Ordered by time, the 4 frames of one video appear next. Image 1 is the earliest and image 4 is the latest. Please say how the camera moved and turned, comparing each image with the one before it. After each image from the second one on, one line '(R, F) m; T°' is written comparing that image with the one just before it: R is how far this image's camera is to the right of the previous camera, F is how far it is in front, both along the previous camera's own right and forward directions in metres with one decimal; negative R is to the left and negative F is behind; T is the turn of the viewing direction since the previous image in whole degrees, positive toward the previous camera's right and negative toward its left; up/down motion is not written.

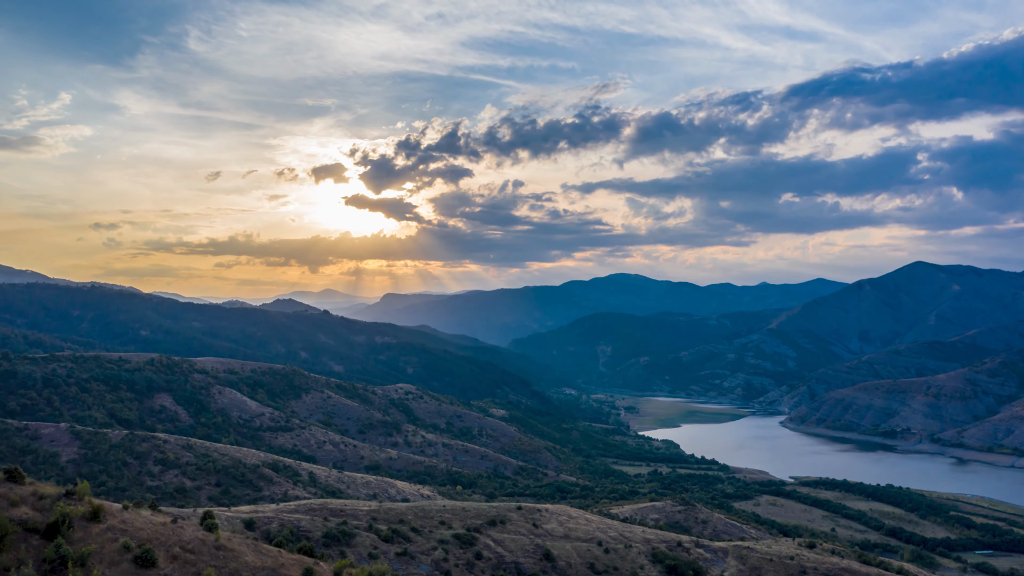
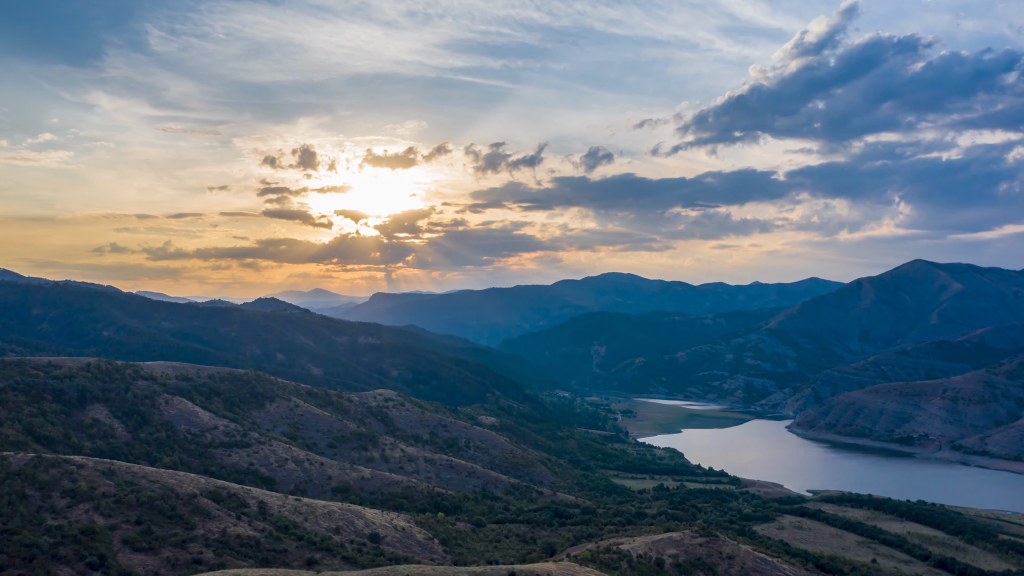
(+0.1, +7.8) m; +1°
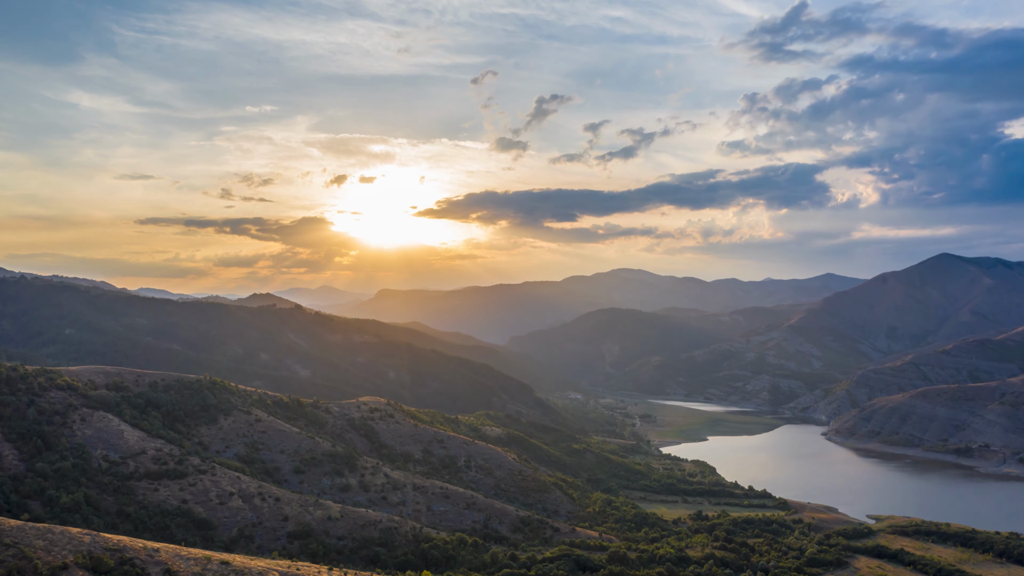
(-0.2, +11.7) m; -1°
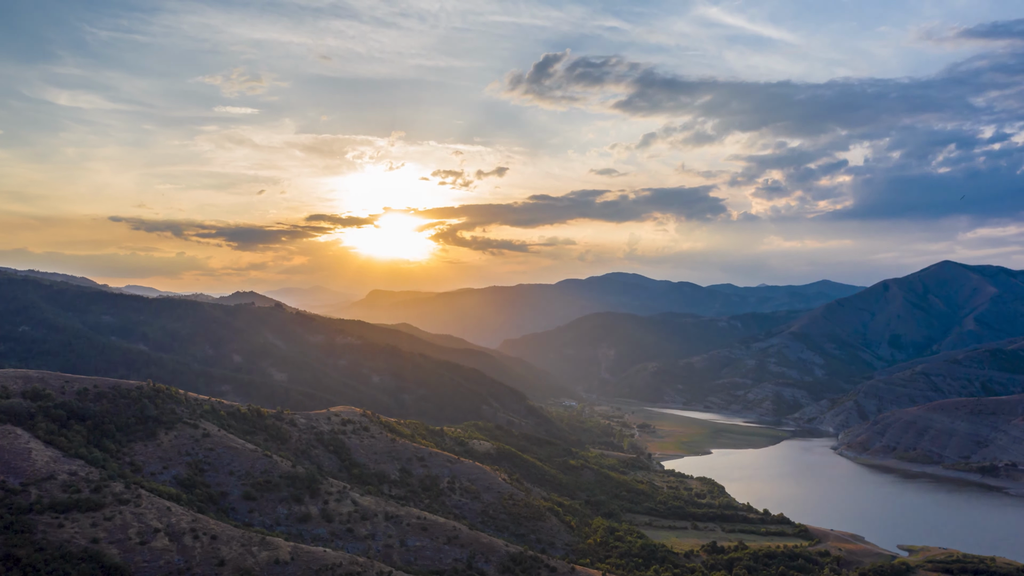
(+0.1, +7.2) m; +1°
